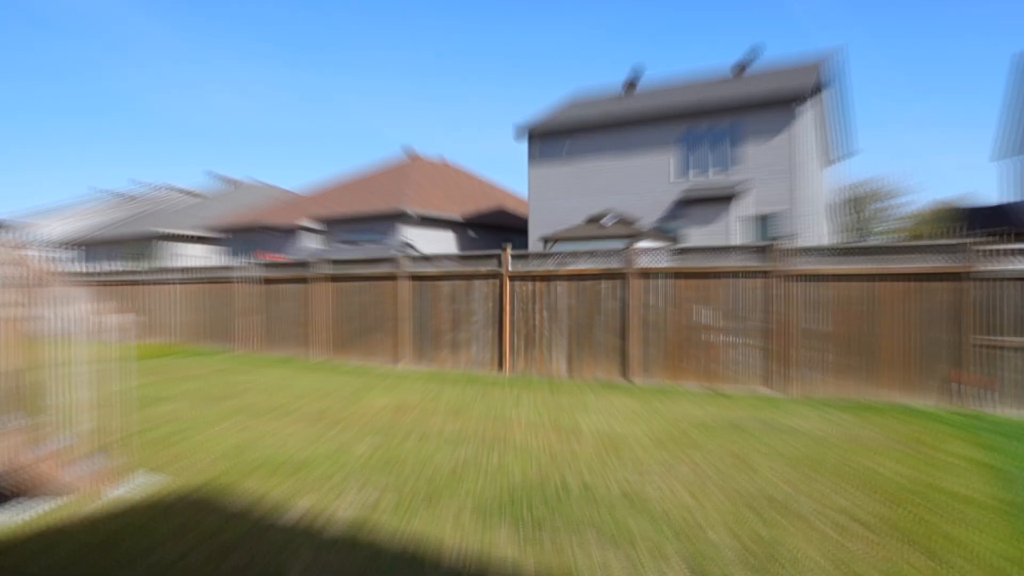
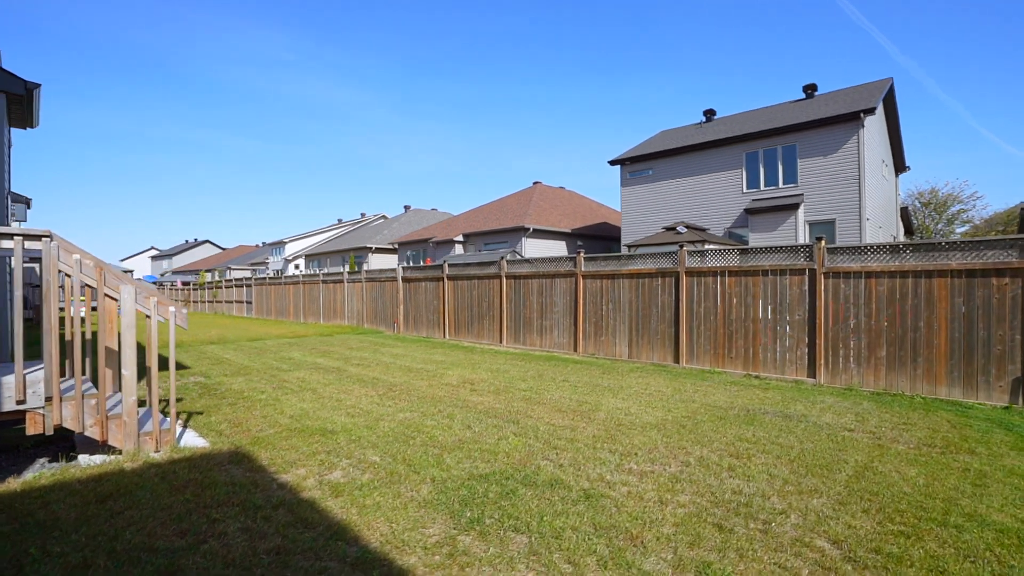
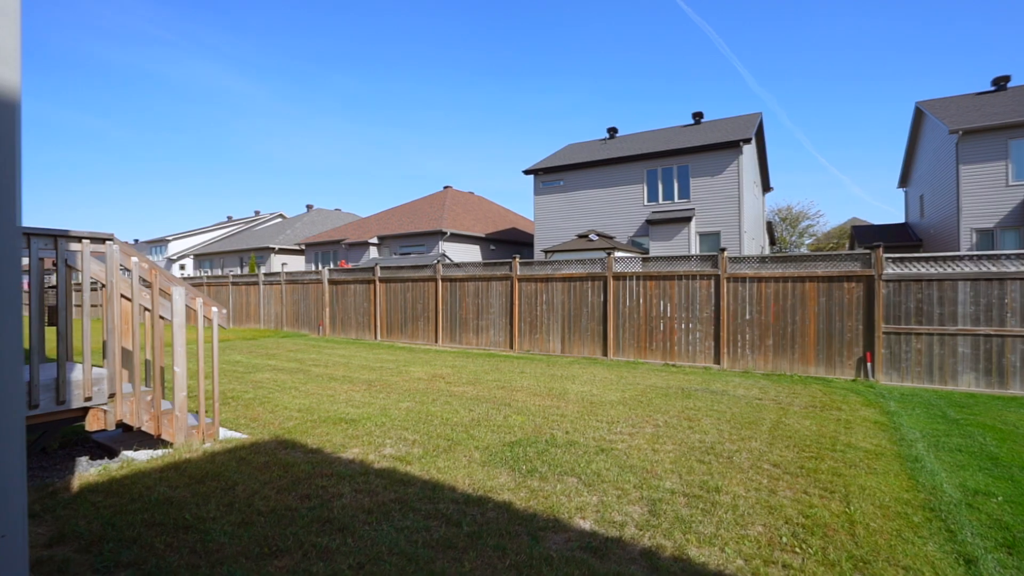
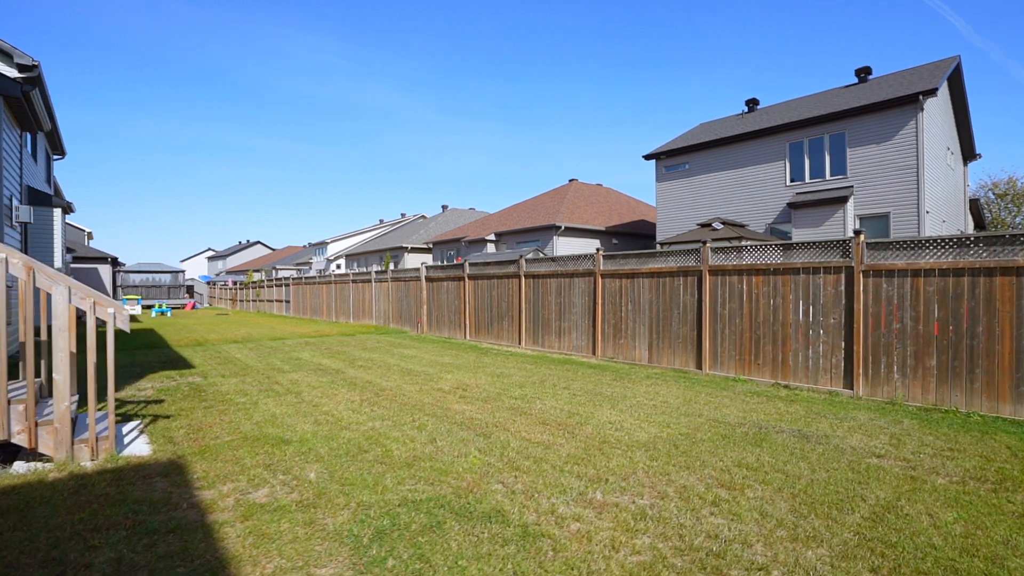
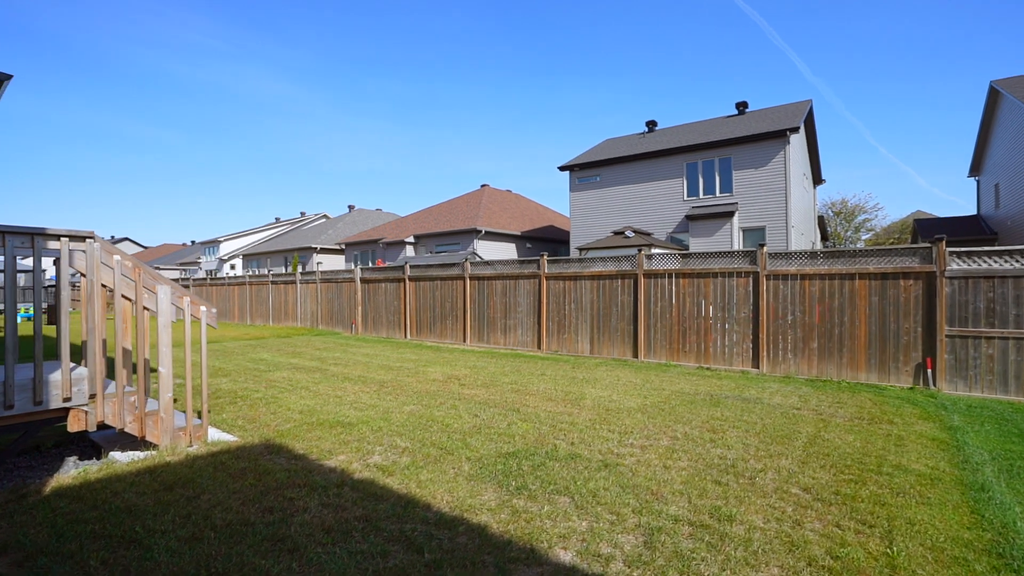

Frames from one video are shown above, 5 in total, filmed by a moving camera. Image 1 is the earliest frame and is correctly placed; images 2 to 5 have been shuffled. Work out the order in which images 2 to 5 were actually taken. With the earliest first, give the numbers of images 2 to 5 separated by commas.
3, 5, 2, 4
